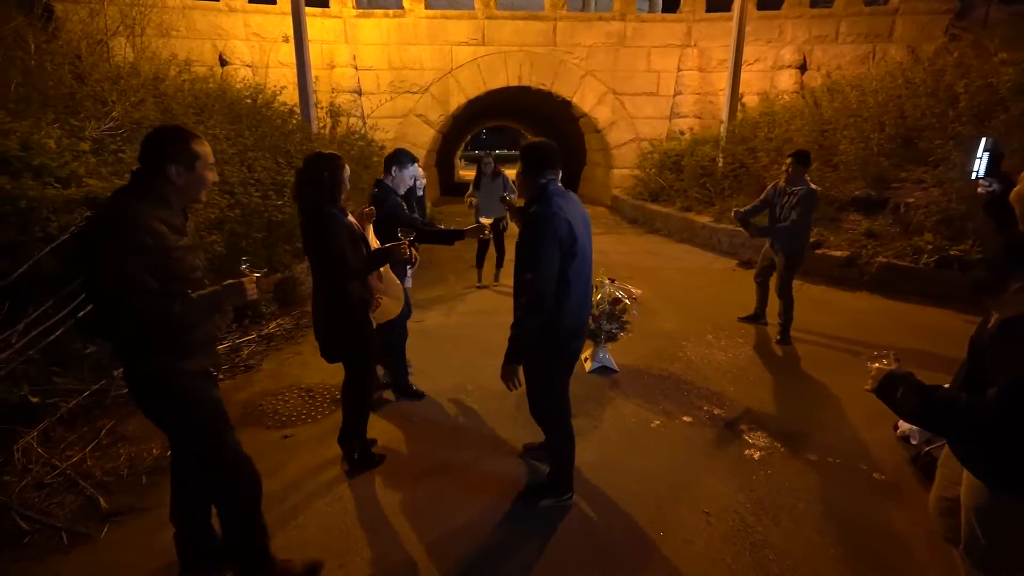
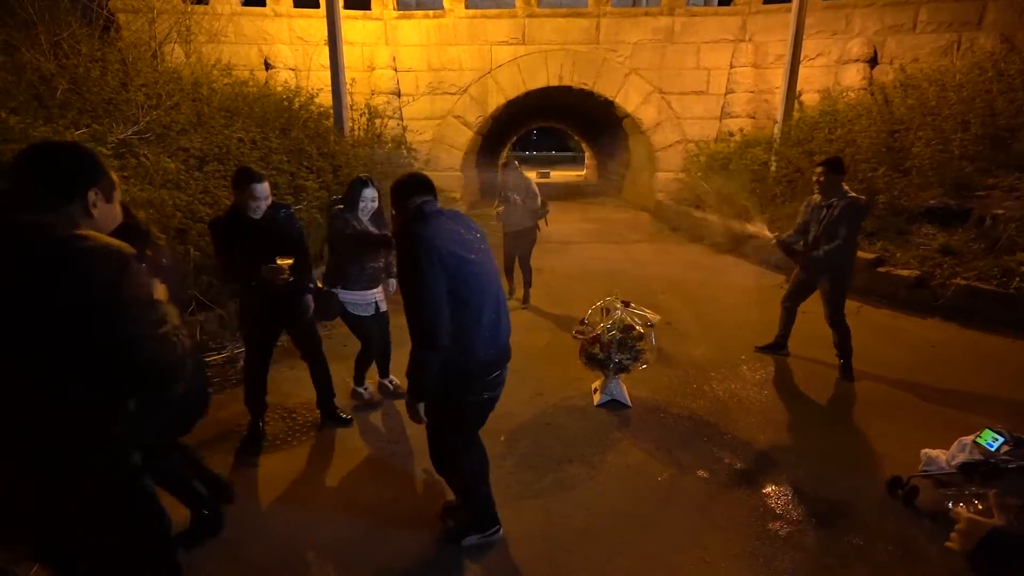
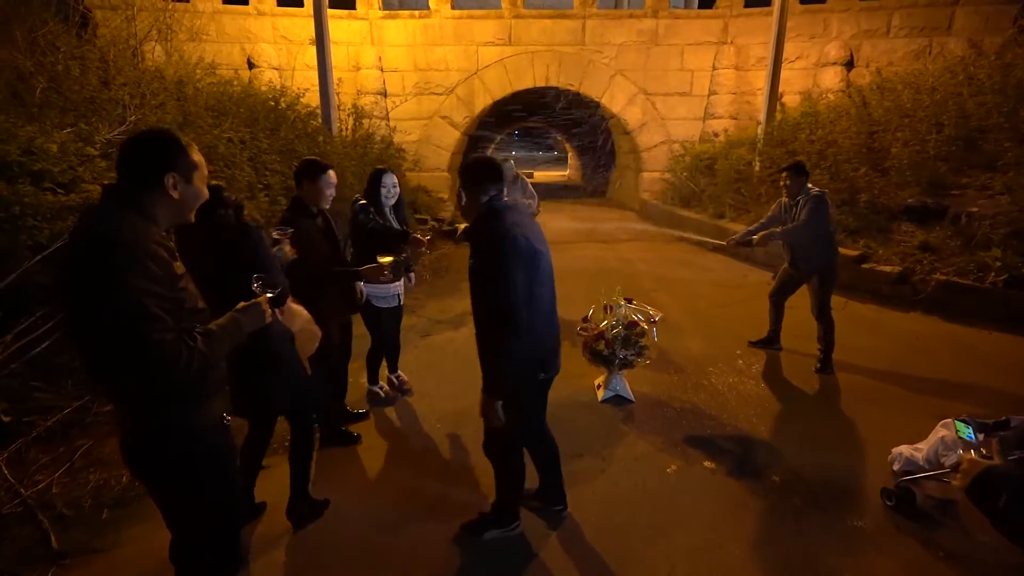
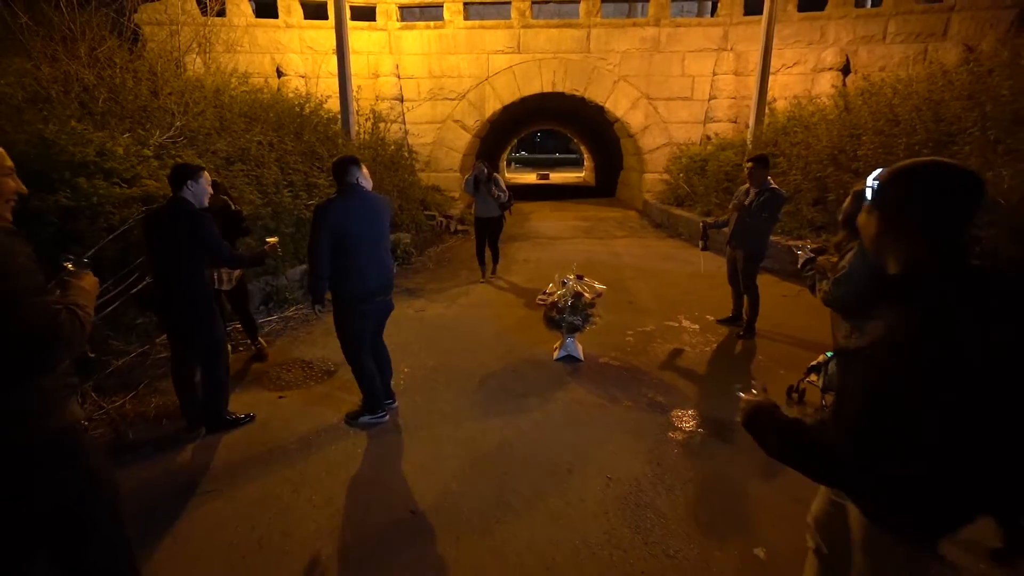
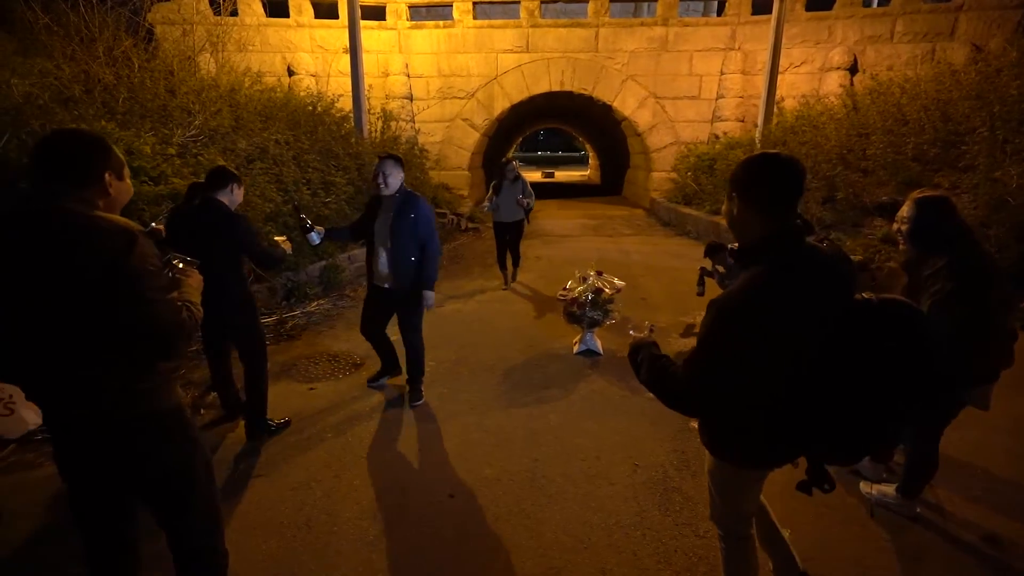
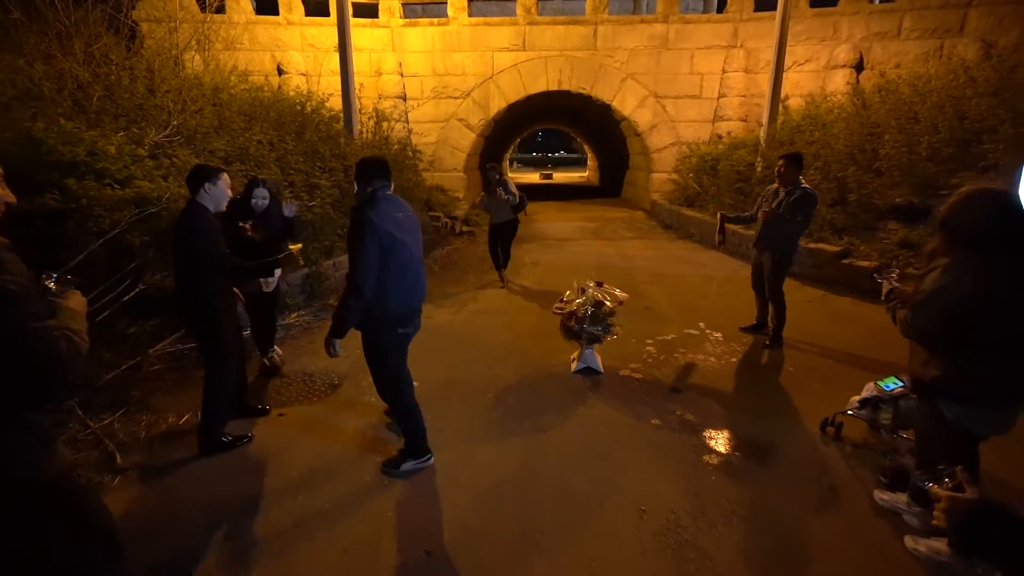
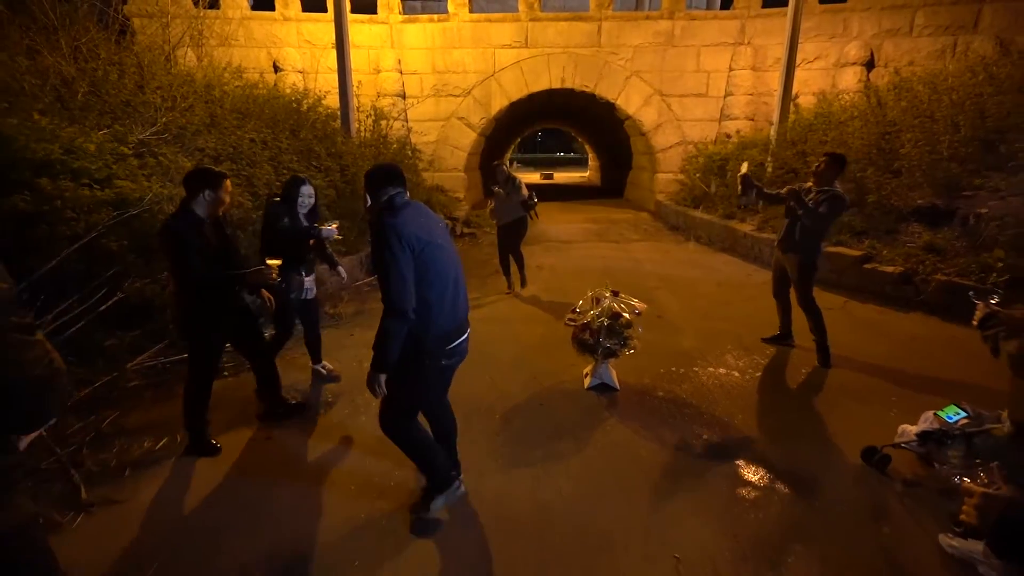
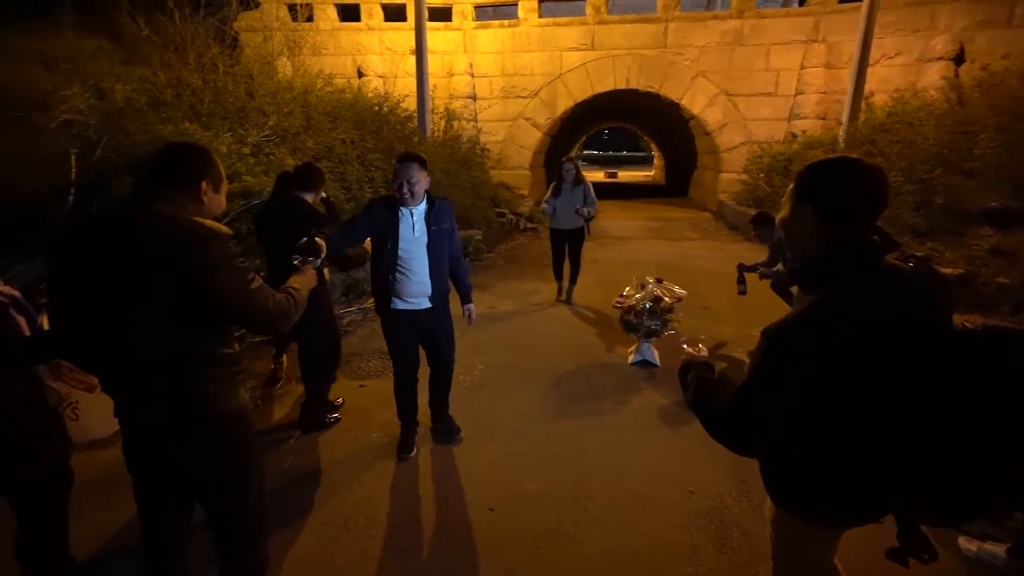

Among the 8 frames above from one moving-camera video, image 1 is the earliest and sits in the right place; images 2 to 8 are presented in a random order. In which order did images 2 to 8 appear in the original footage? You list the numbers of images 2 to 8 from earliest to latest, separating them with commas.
3, 2, 7, 6, 4, 5, 8
